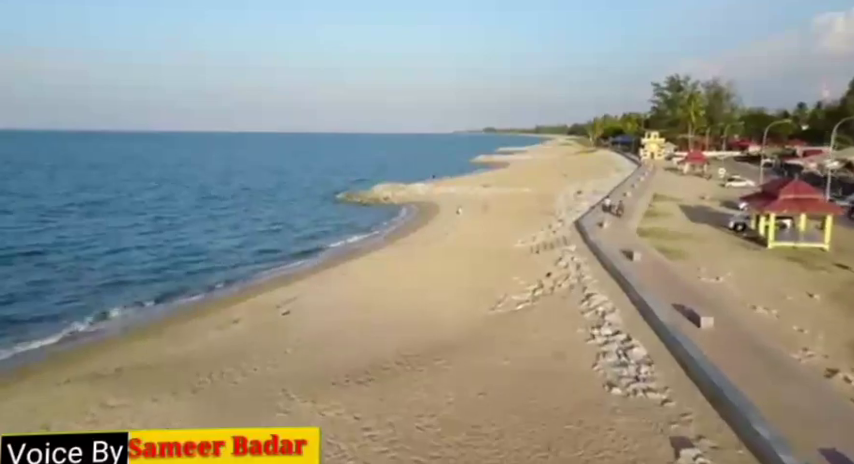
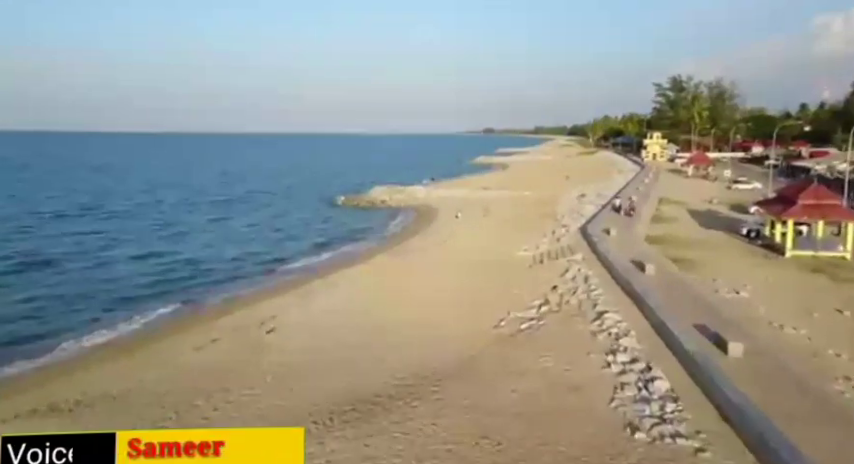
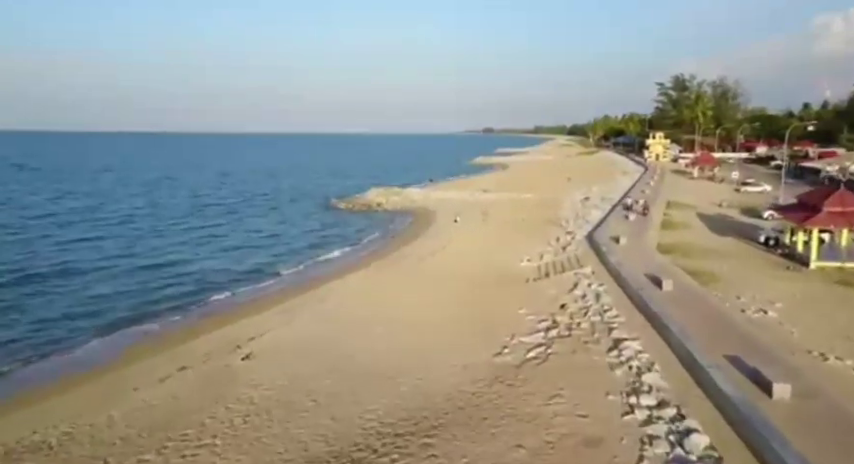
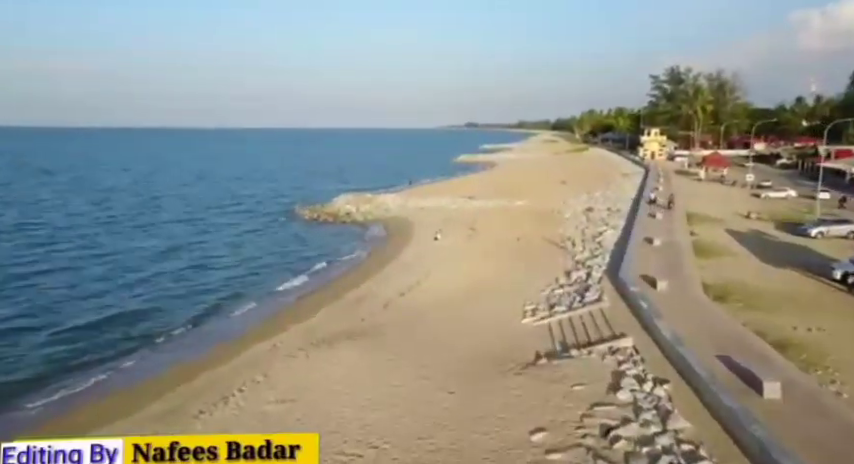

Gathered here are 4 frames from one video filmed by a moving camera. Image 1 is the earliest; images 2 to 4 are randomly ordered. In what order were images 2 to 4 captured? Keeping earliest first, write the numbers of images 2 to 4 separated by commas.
2, 3, 4
